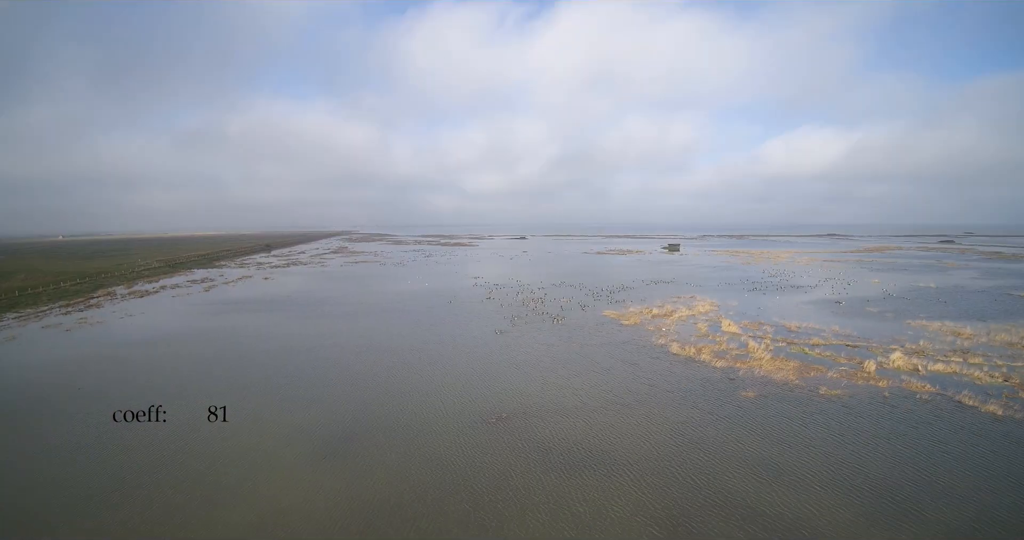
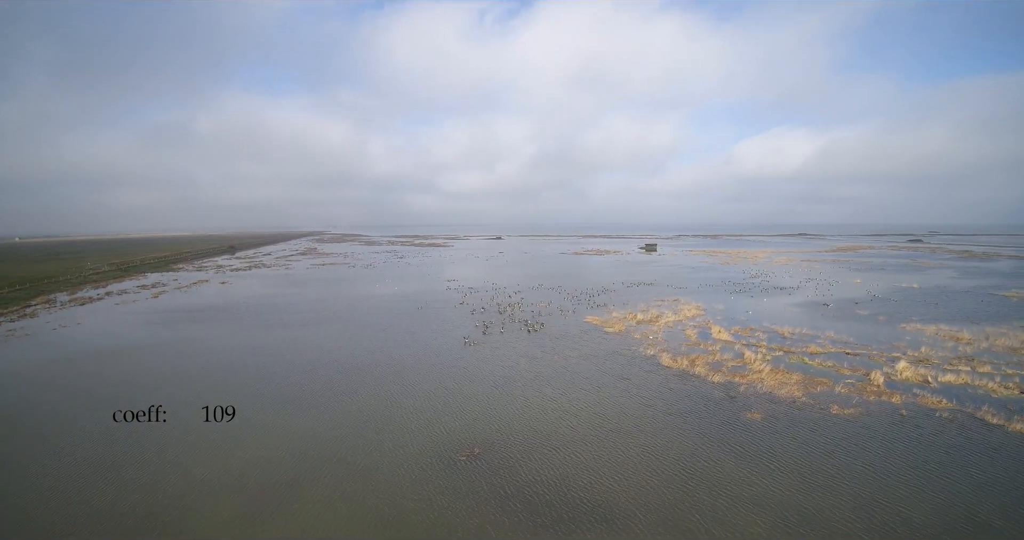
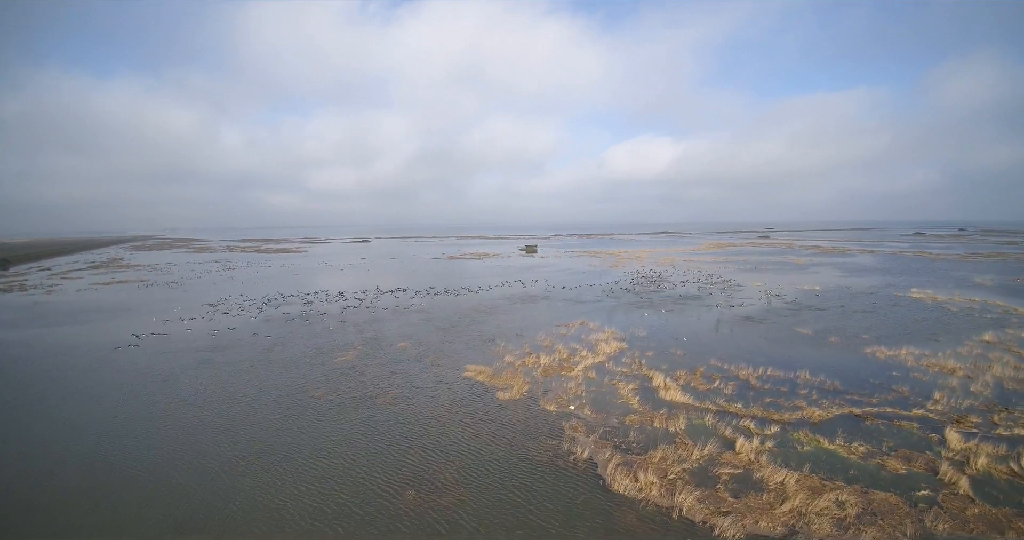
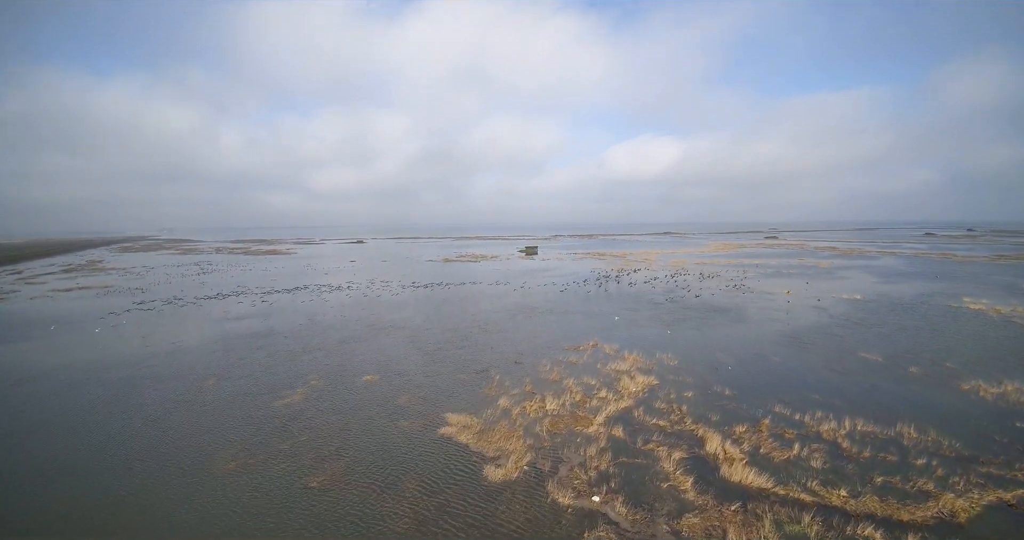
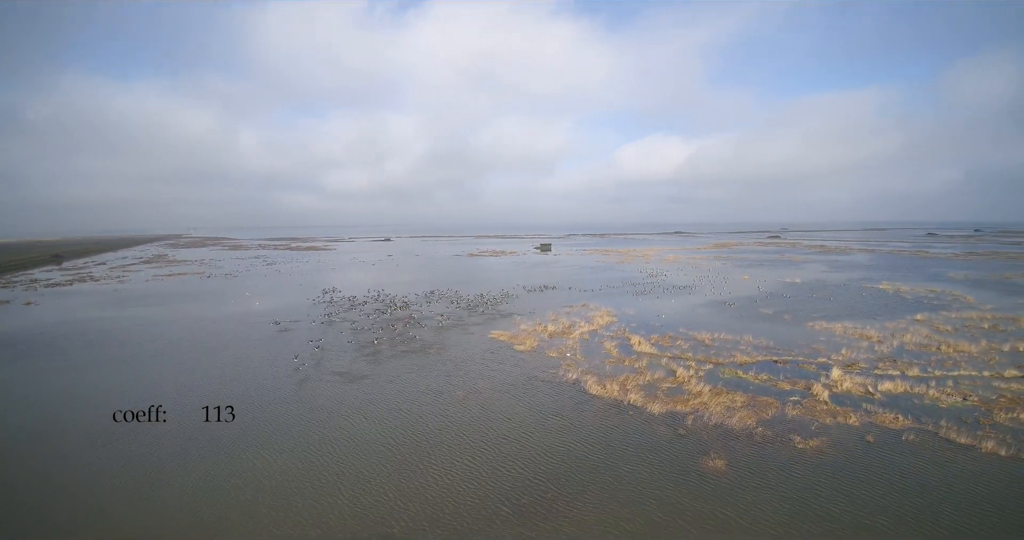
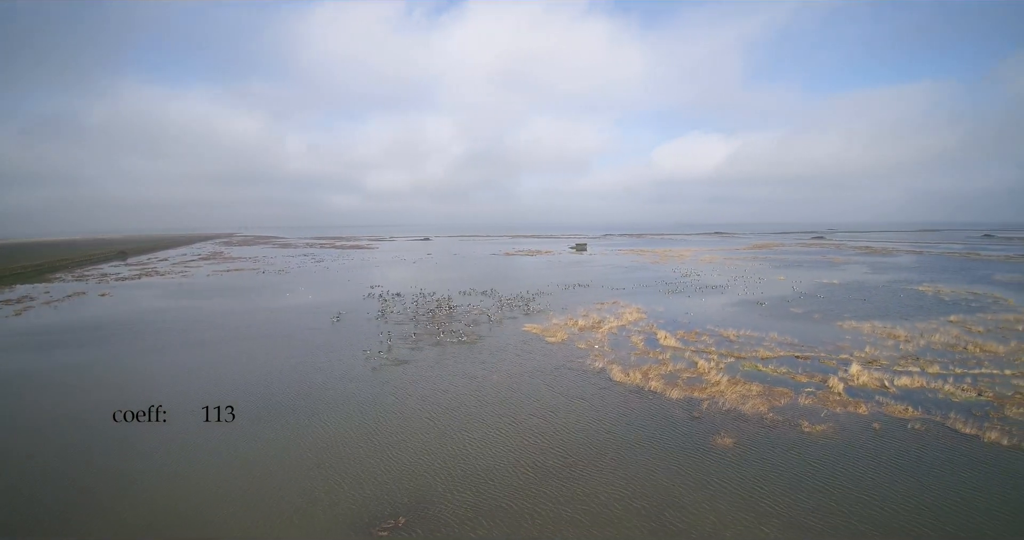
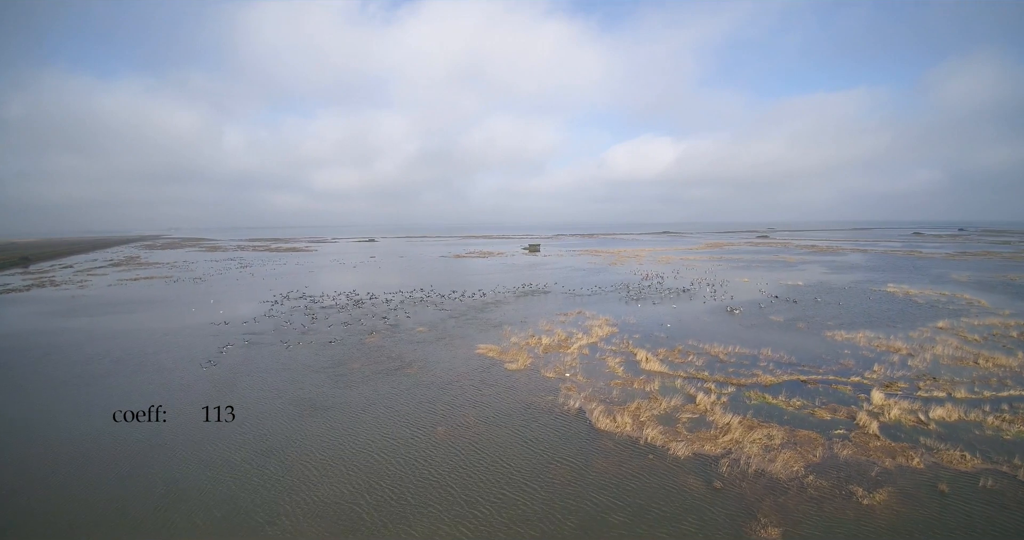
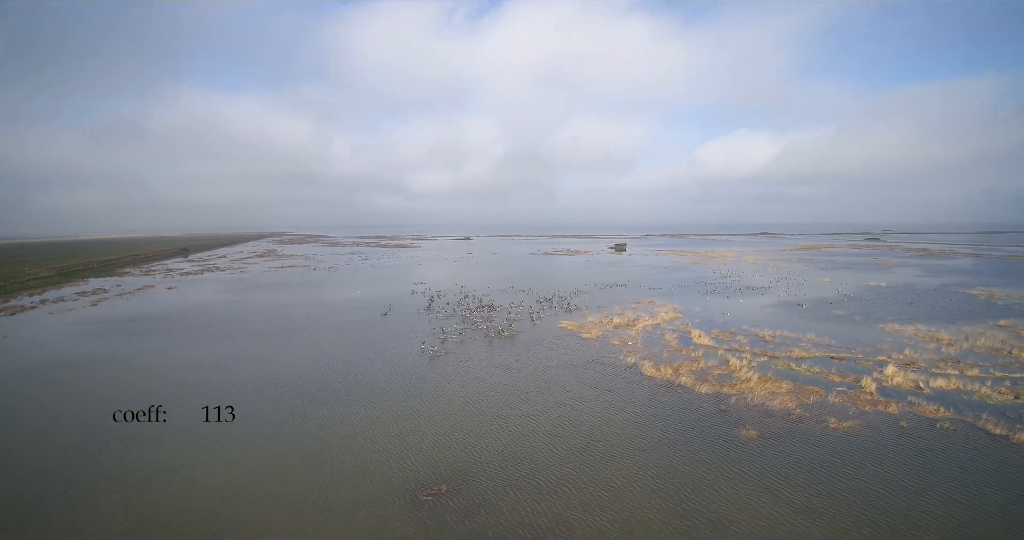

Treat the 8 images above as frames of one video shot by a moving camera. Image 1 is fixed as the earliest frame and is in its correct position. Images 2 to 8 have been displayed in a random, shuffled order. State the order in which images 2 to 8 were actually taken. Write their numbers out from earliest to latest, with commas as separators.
2, 8, 6, 5, 7, 3, 4
